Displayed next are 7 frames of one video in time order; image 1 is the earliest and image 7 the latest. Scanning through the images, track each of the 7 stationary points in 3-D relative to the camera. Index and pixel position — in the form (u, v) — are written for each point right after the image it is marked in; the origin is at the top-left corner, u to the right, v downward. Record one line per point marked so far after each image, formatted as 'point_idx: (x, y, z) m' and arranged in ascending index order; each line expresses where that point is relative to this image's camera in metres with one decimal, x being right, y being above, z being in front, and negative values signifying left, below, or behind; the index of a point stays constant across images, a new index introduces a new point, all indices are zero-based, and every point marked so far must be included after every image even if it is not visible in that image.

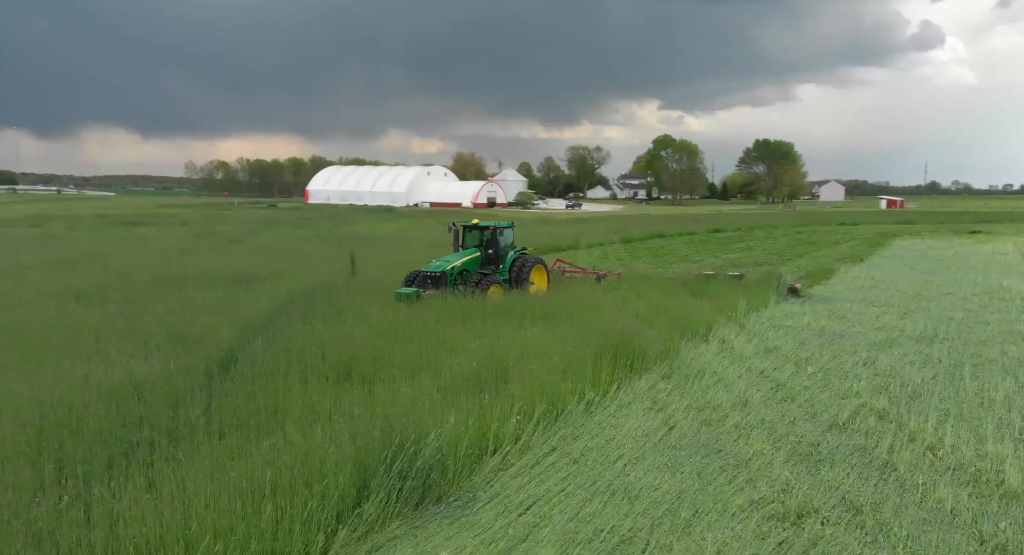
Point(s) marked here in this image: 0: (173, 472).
0: (-1.7, -1.0, +3.6) m
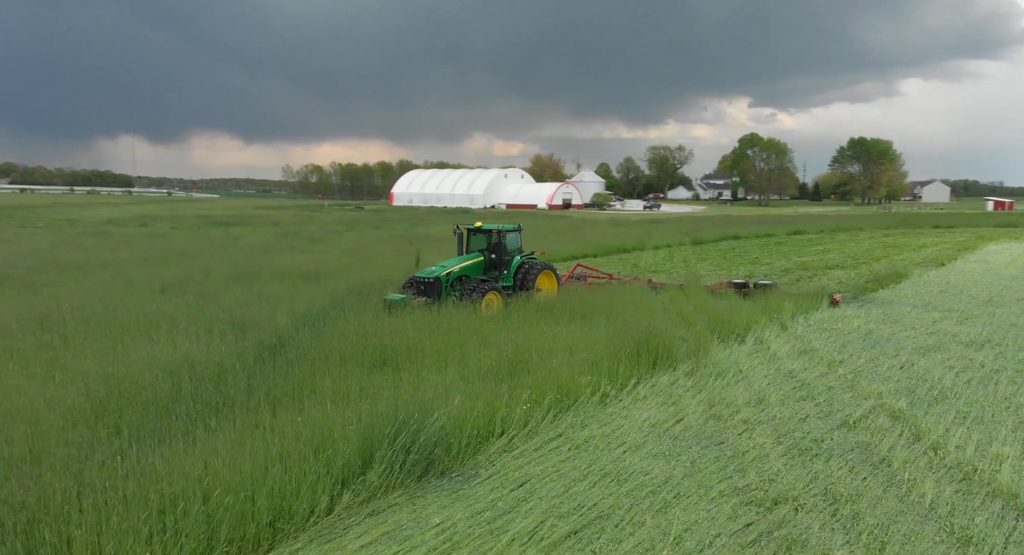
0: (-1.8, -0.9, +4.2) m
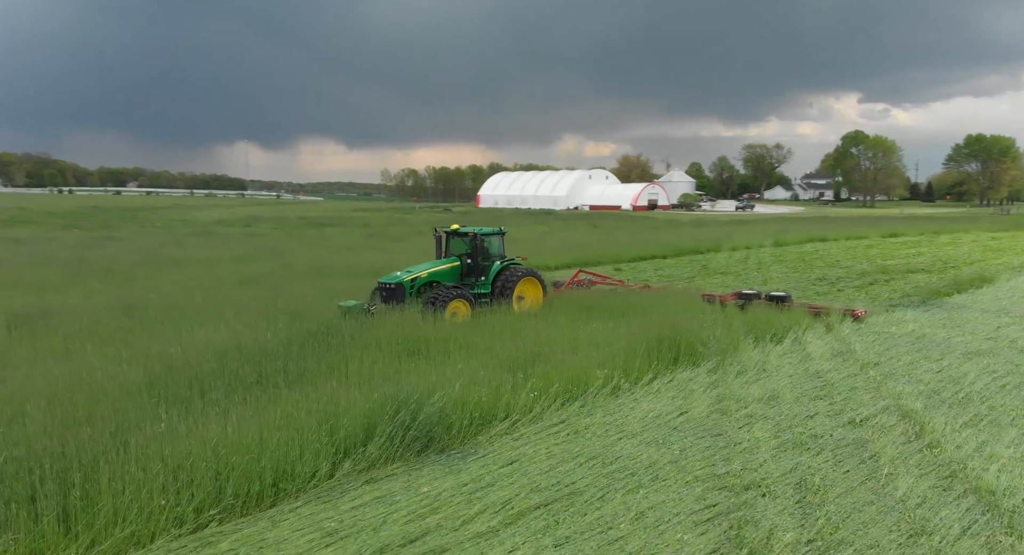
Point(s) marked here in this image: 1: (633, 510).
0: (-1.8, -0.9, +4.8) m
1: (+0.7, -1.3, +4.1) m
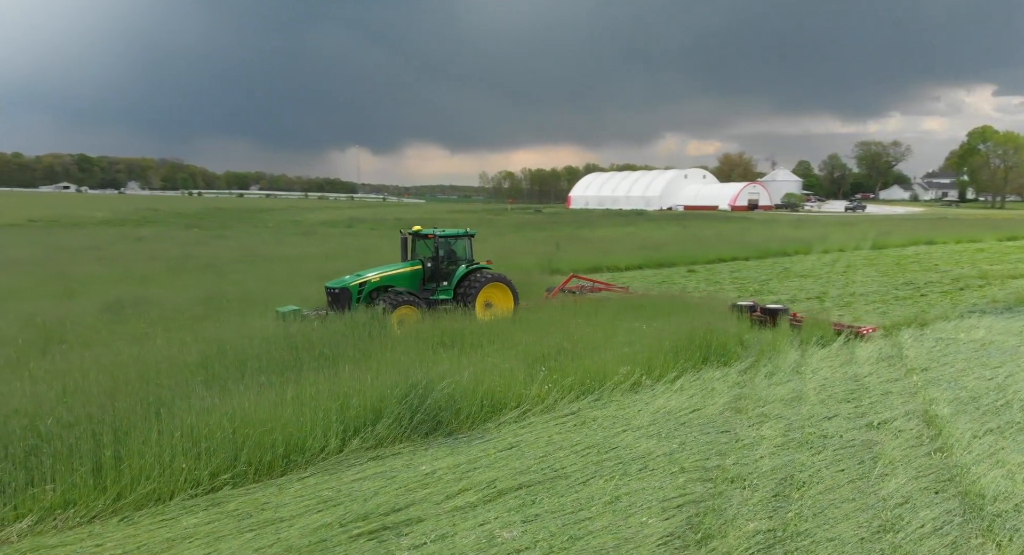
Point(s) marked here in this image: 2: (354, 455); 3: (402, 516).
0: (-1.8, -0.8, +5.3) m
1: (+0.6, -1.3, +4.3) m
2: (-1.0, -1.1, +4.7) m
3: (-0.6, -1.3, +4.0) m
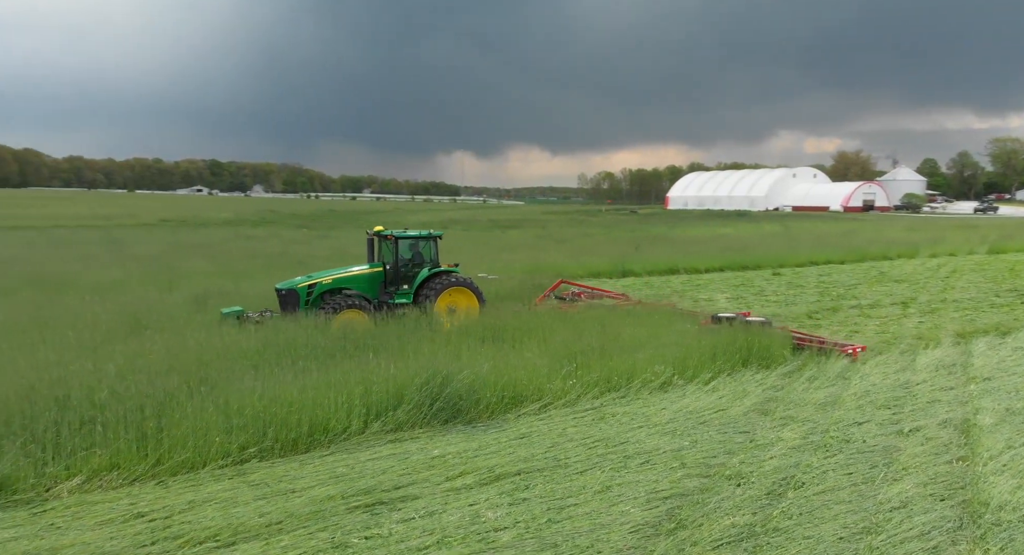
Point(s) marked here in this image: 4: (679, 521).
0: (-1.7, -0.8, +5.8) m
1: (+0.5, -1.3, +4.4) m
2: (-1.0, -1.1, +5.1) m
3: (-0.7, -1.2, +4.3) m
4: (+0.9, -1.3, +3.9) m
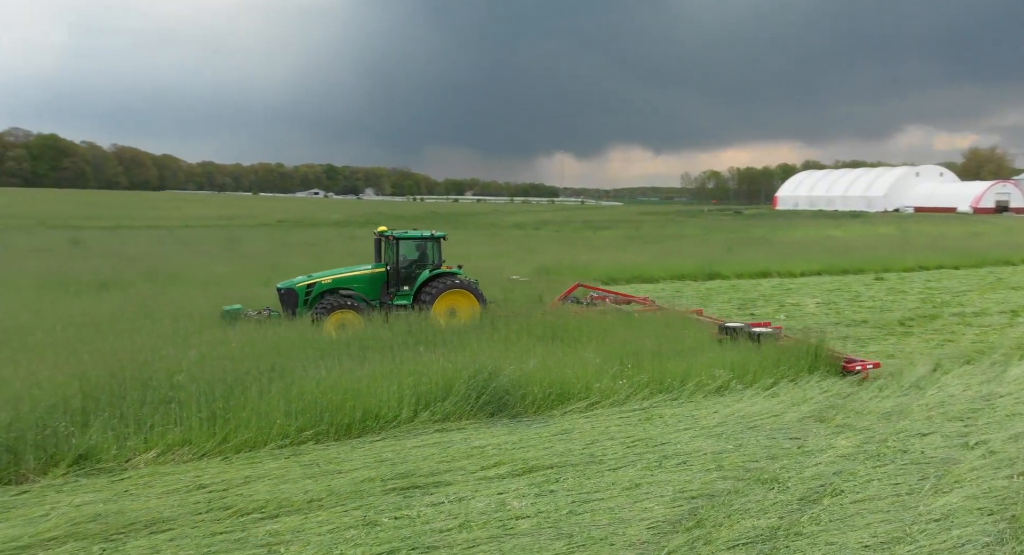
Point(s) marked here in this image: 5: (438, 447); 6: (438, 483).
0: (-1.3, -0.7, +6.1) m
1: (+0.7, -1.3, +4.5) m
2: (-0.7, -1.1, +5.4) m
3: (-0.5, -1.2, +4.5) m
4: (+1.0, -1.3, +4.0) m
5: (-0.5, -1.2, +5.0) m
6: (-0.5, -1.2, +4.5) m
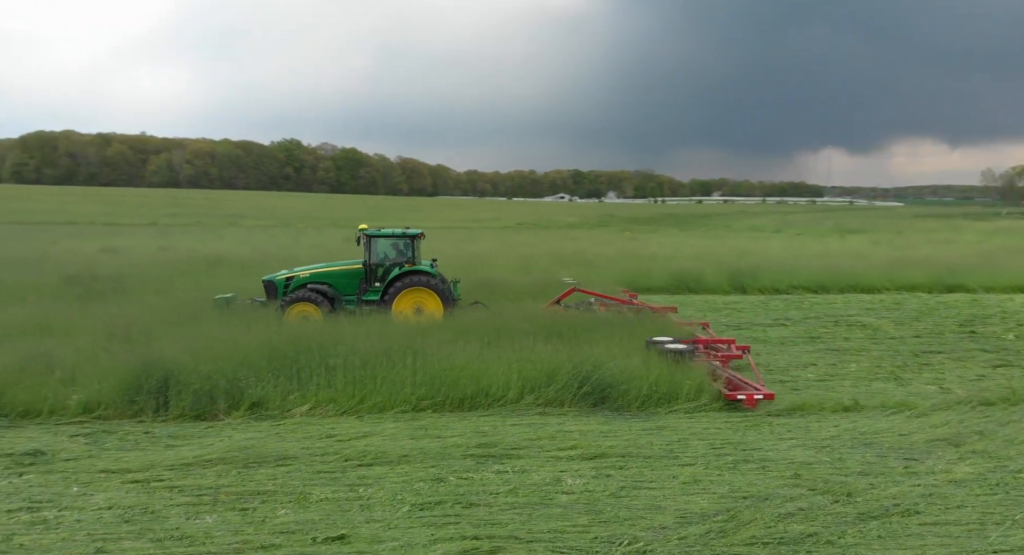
0: (-0.2, -0.7, +6.8) m
1: (+1.1, -1.3, +4.7) m
2: (+0.1, -1.0, +5.9) m
3: (0.0, -1.2, +5.1) m
4: (+1.2, -1.3, +4.0) m
5: (+0.1, -1.1, +5.5) m
6: (0.0, -1.2, +5.0) m
